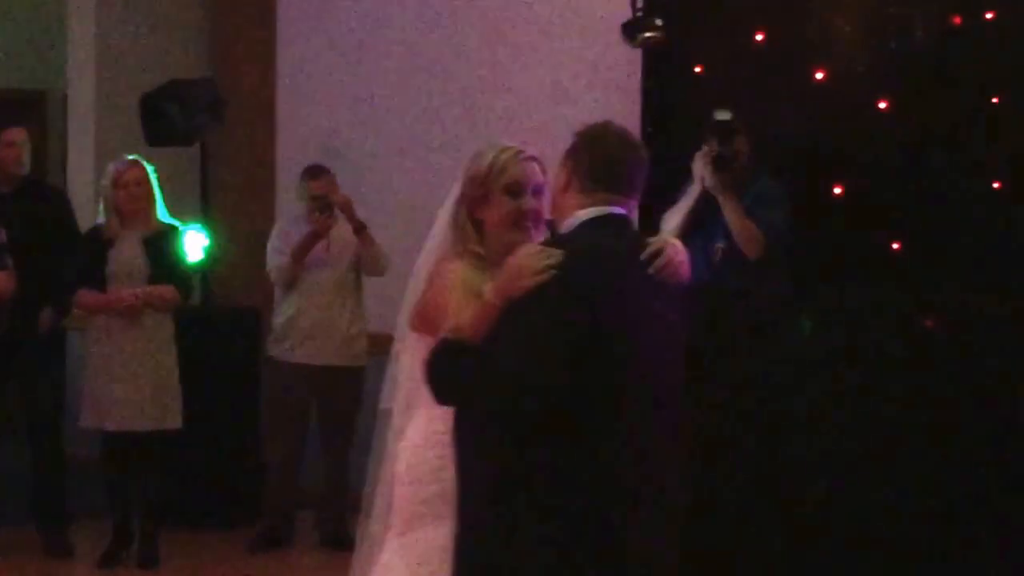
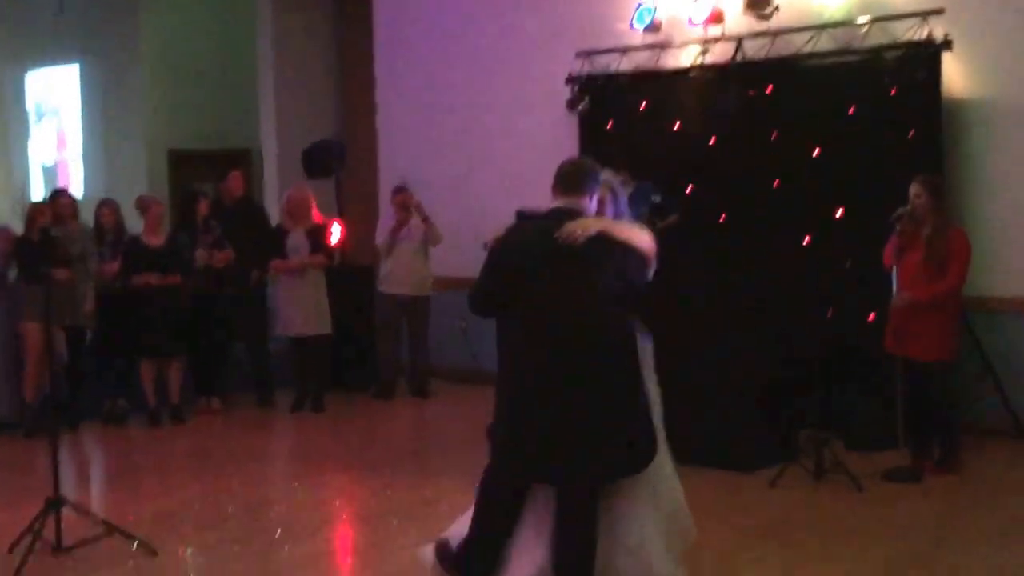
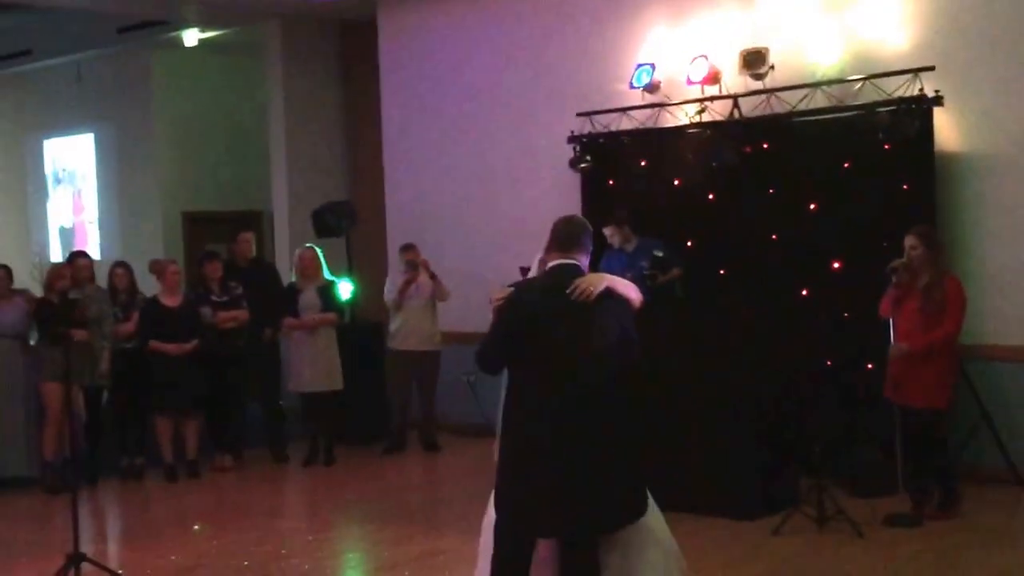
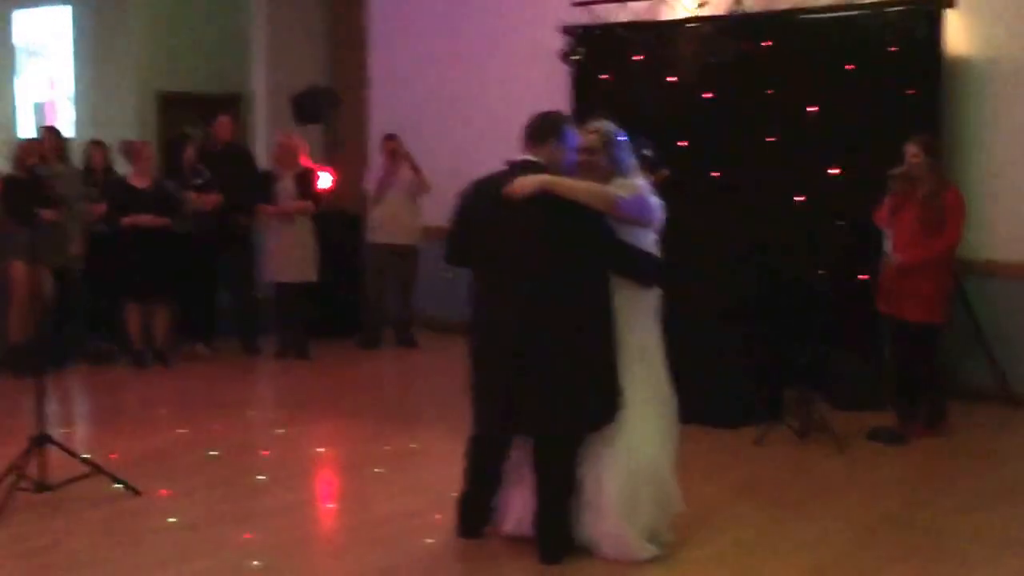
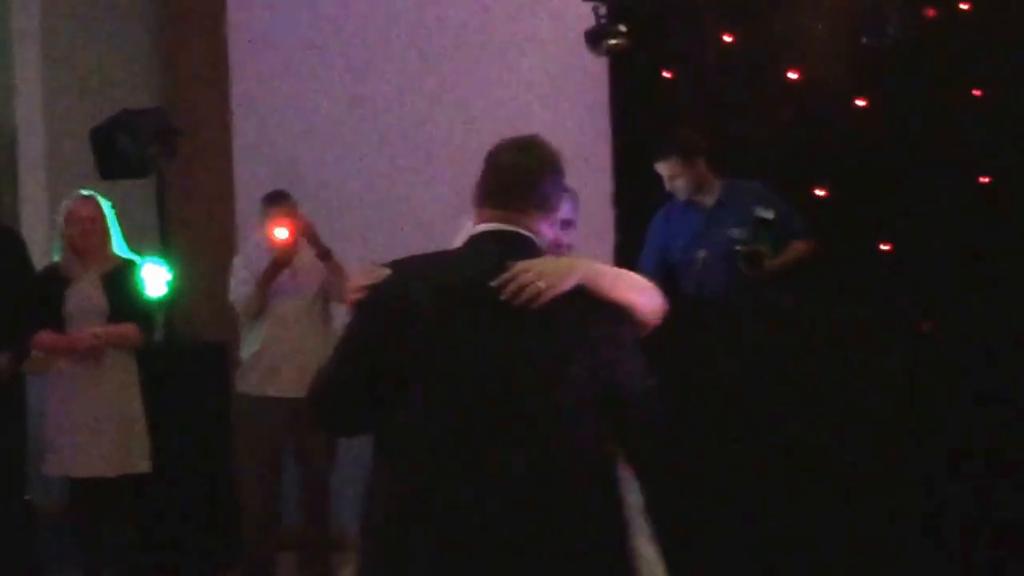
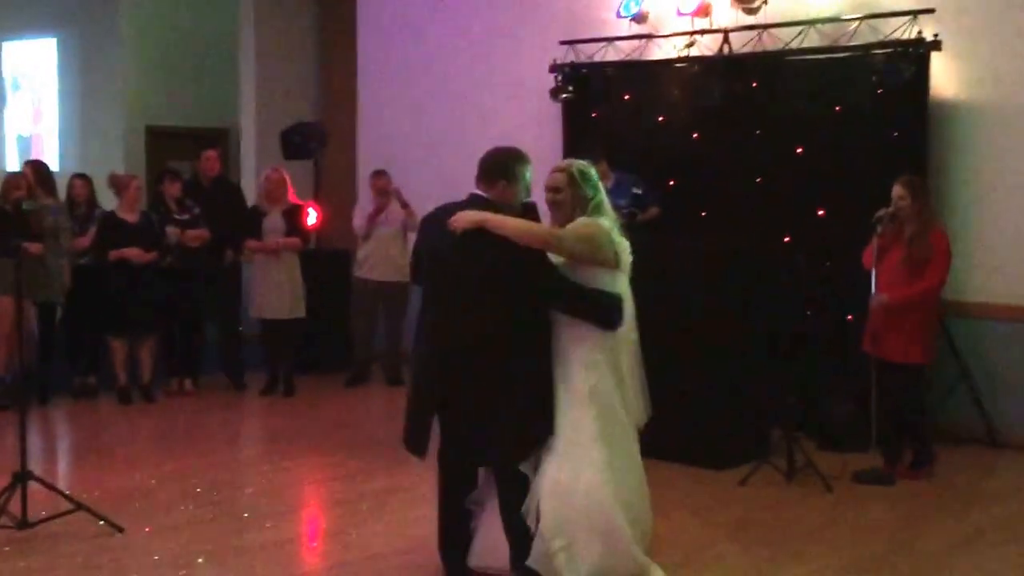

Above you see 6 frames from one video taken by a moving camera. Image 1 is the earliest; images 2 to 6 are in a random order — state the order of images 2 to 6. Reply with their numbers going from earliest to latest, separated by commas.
5, 3, 2, 4, 6
